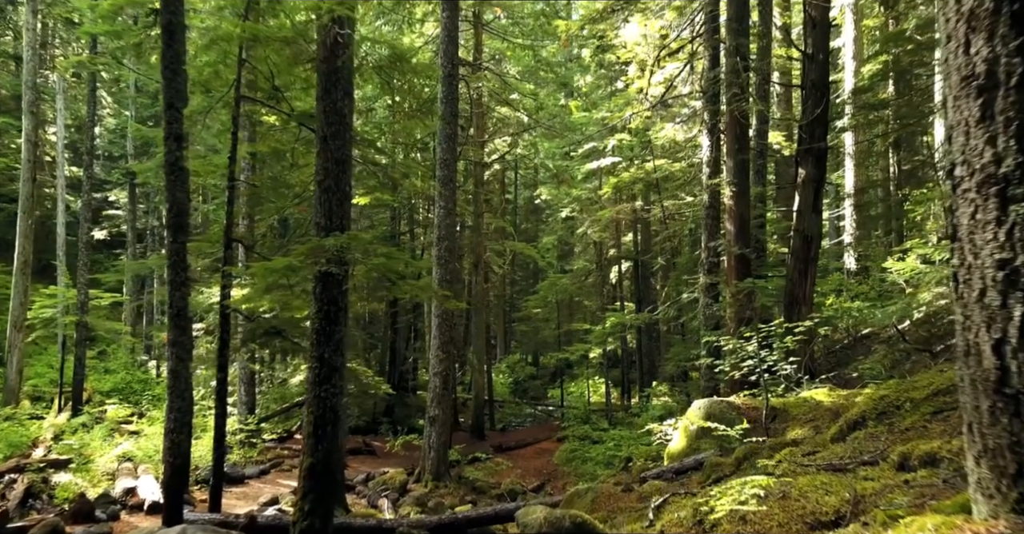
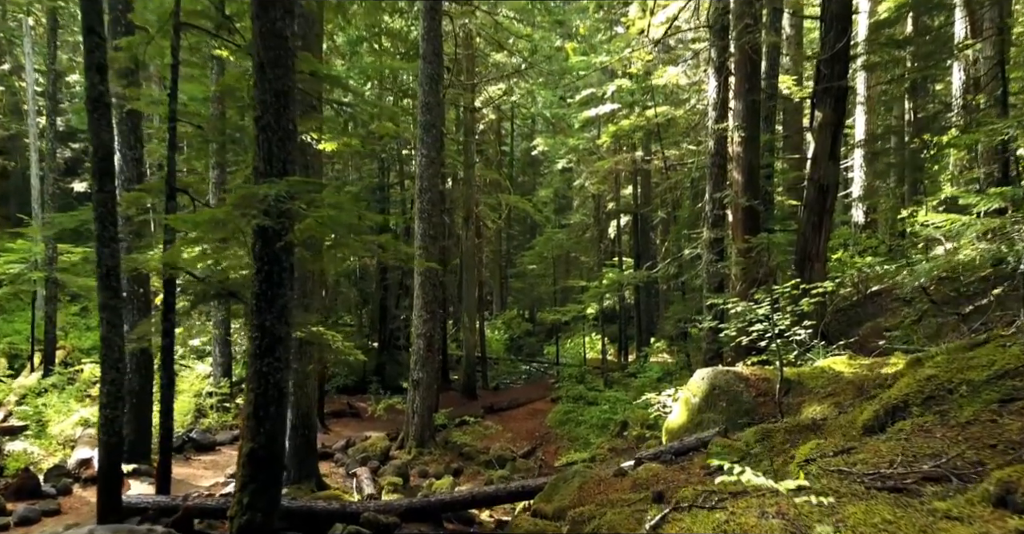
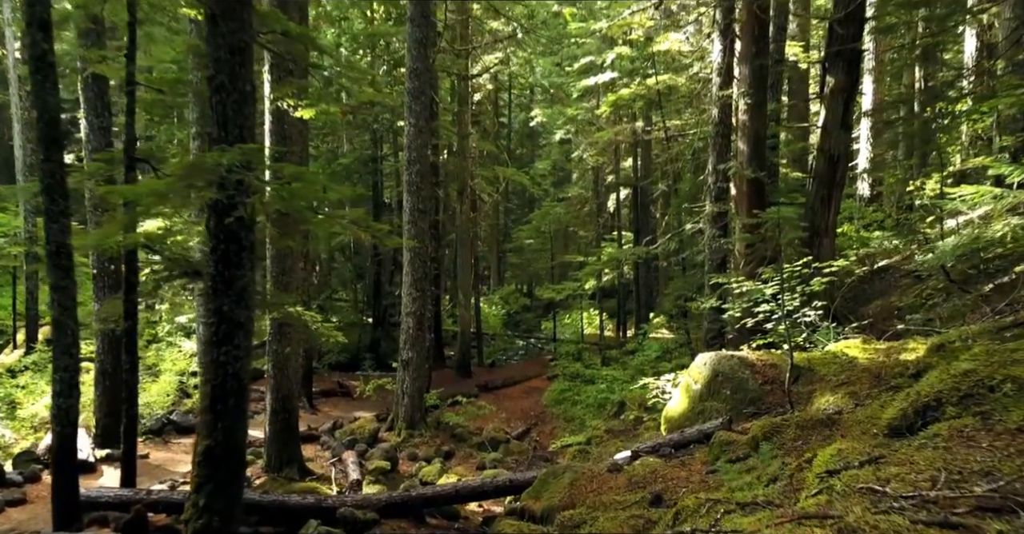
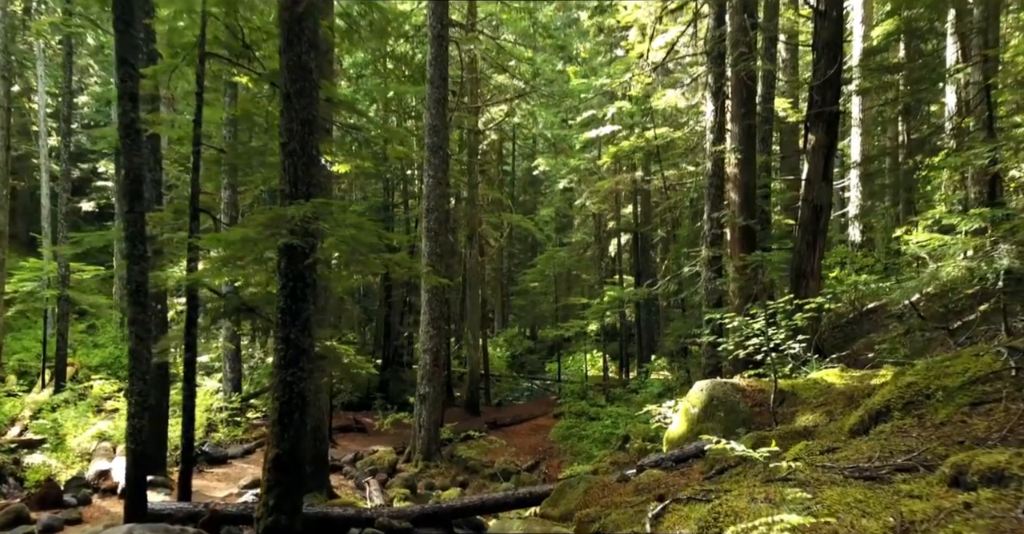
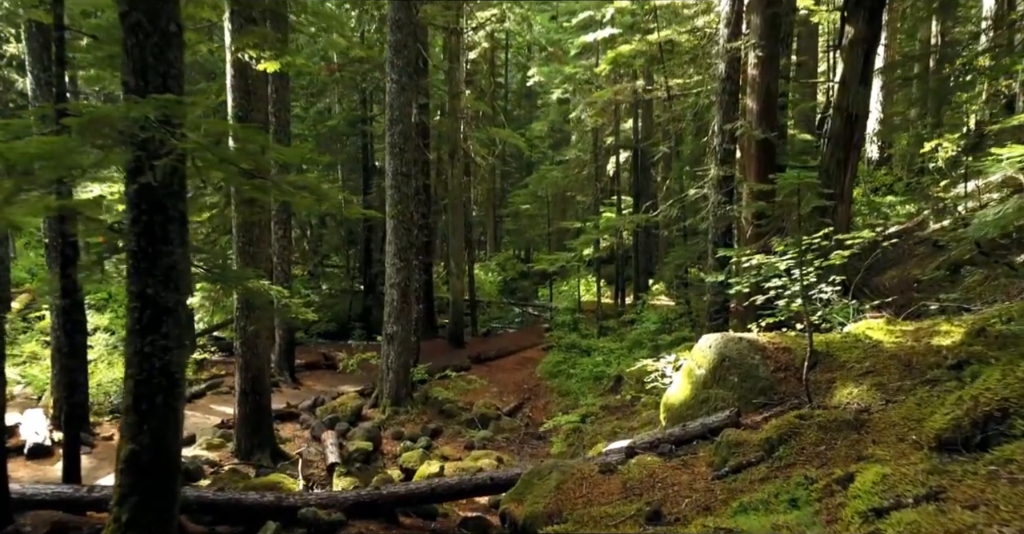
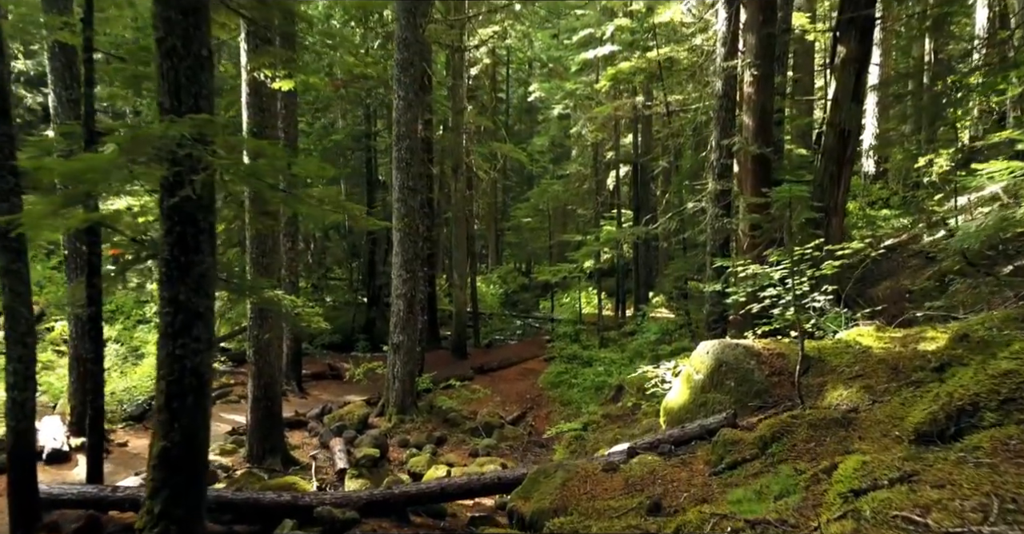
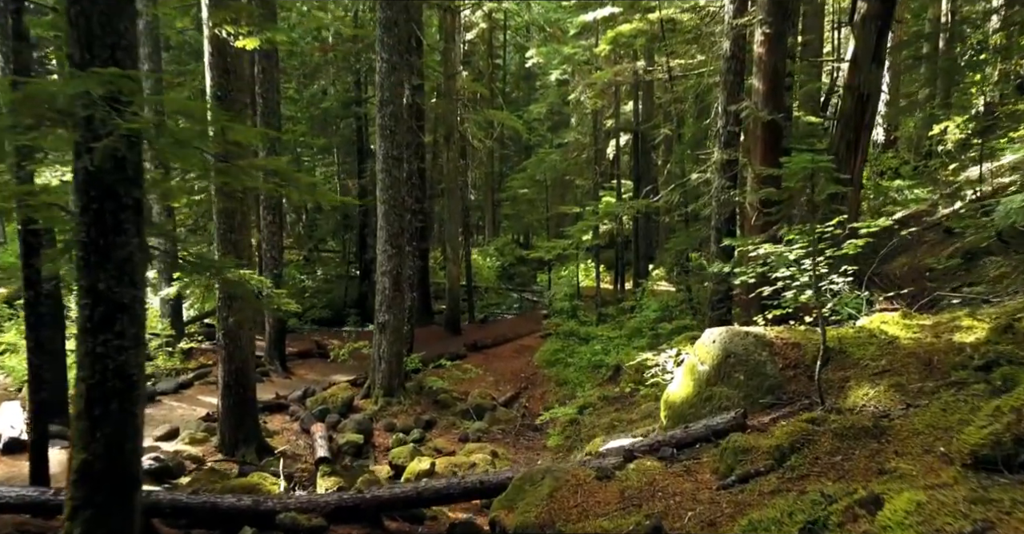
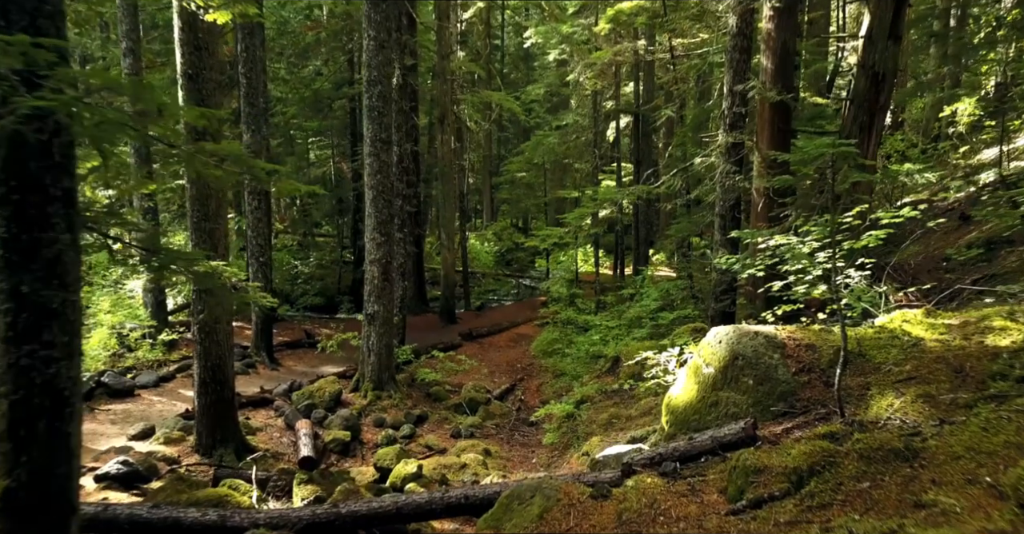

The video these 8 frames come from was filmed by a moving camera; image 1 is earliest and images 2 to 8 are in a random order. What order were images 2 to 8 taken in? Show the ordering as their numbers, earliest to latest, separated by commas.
4, 2, 3, 6, 5, 7, 8
